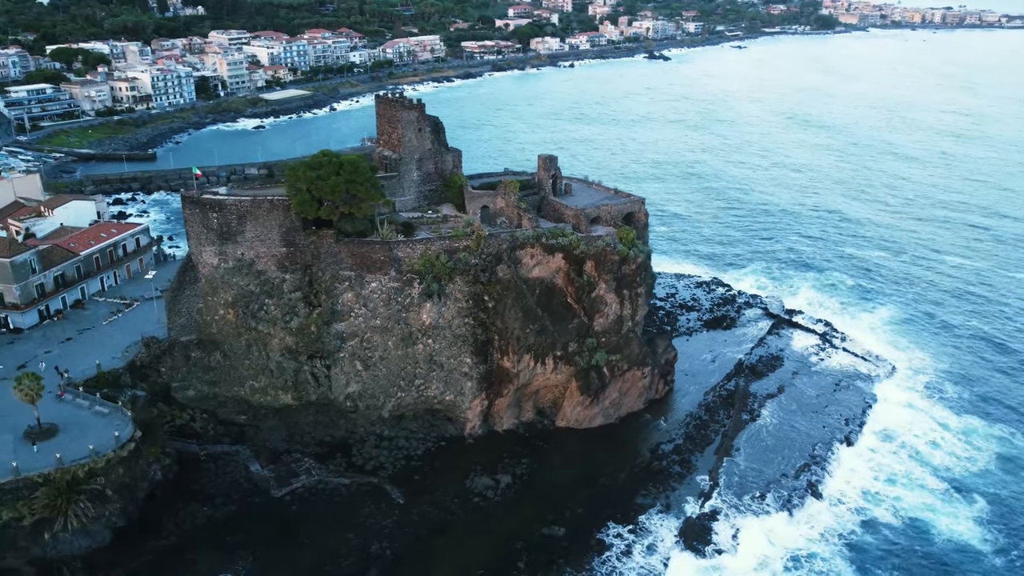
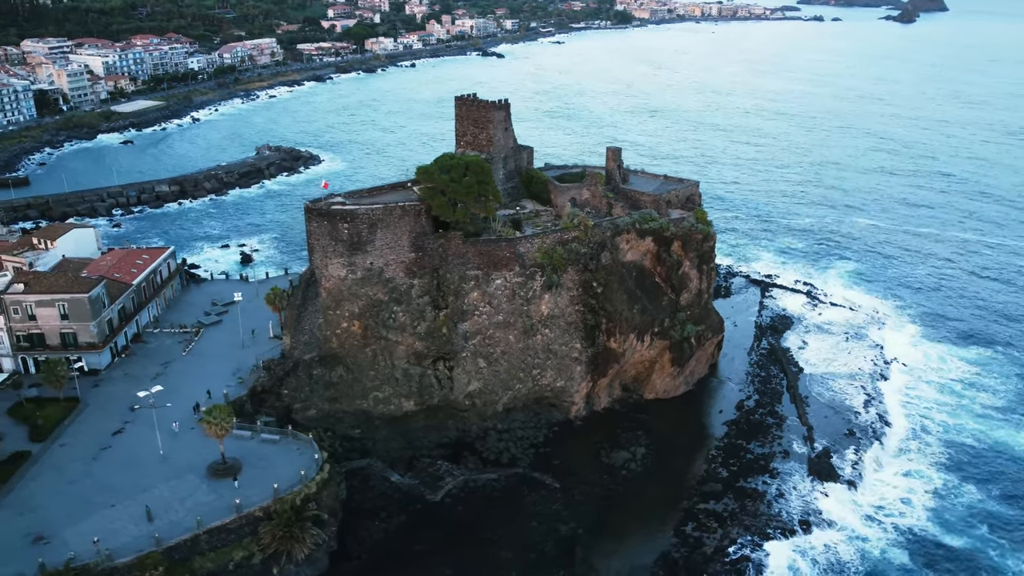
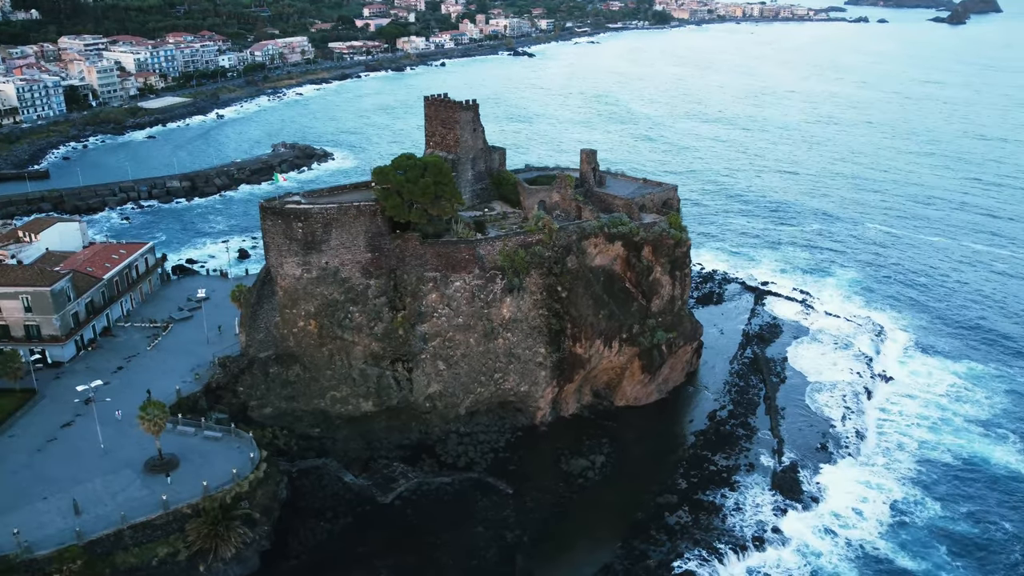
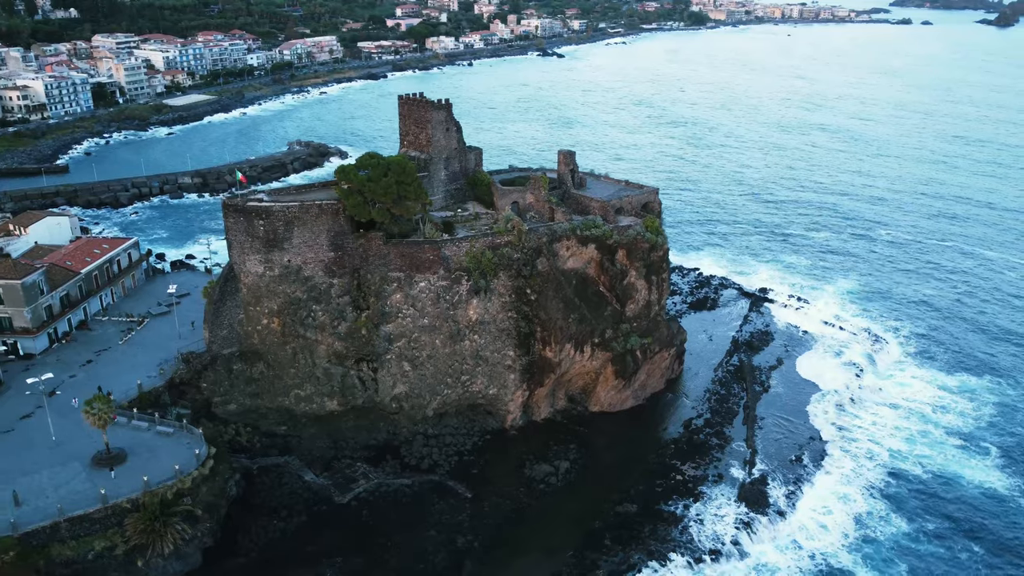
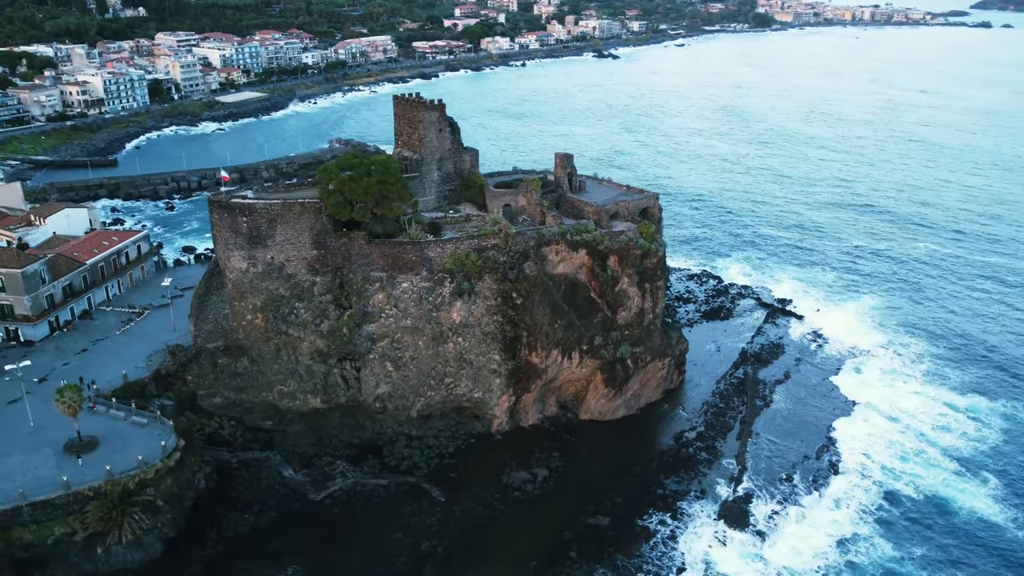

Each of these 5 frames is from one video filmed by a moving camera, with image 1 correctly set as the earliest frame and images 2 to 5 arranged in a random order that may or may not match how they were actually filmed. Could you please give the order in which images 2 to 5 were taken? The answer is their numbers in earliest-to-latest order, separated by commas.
5, 4, 3, 2
